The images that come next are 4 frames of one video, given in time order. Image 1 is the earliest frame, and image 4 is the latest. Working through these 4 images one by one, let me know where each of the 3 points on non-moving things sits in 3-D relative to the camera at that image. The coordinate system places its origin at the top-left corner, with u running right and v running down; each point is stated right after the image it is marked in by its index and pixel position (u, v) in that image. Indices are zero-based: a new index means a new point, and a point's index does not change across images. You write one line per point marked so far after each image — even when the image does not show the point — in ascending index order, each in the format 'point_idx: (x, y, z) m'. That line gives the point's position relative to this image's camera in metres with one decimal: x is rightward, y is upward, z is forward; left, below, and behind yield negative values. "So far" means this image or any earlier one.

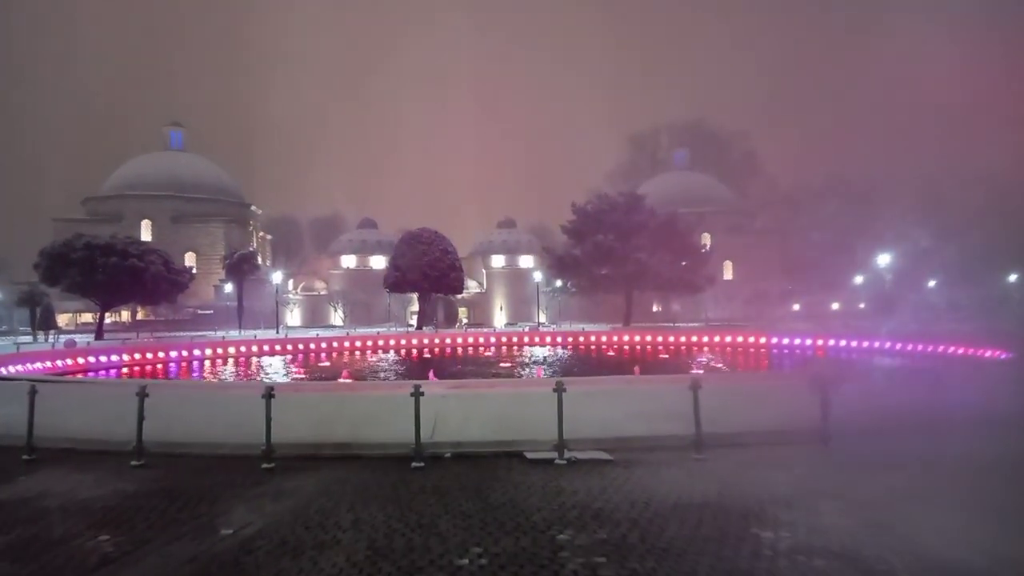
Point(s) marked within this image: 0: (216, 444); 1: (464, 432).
0: (-2.8, -1.5, +6.6) m
1: (-0.4, -1.4, +6.5) m
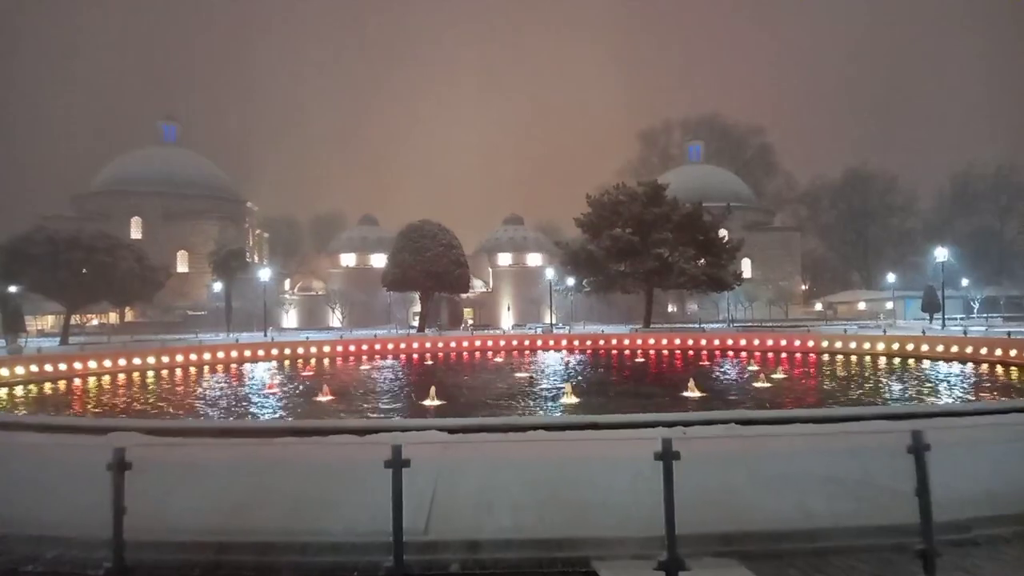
0: (-2.5, -1.4, +3.7) m
1: (-0.1, -1.2, +3.6) m
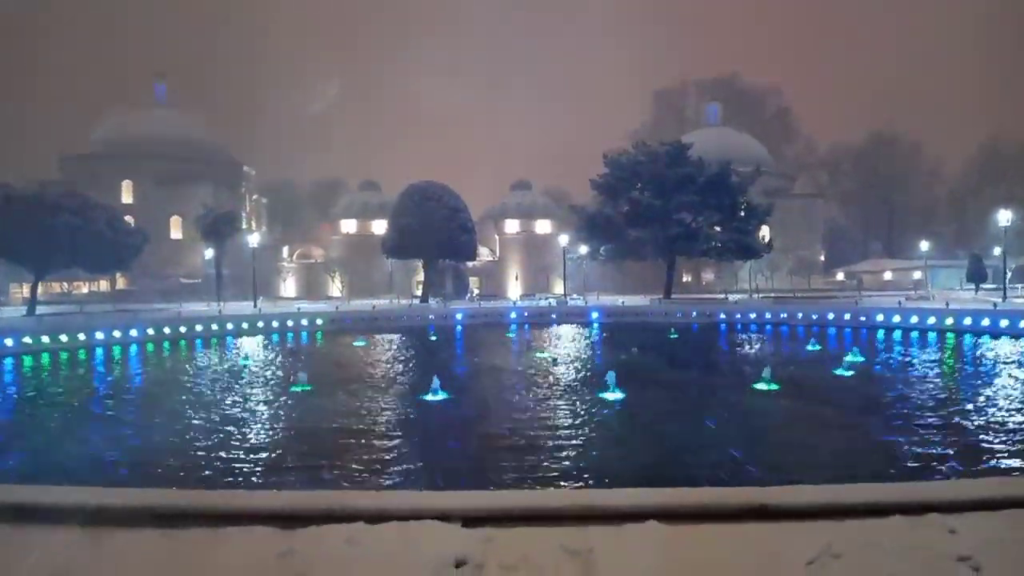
0: (-2.3, -1.2, +1.4) m
1: (+0.1, -1.1, +1.3) m
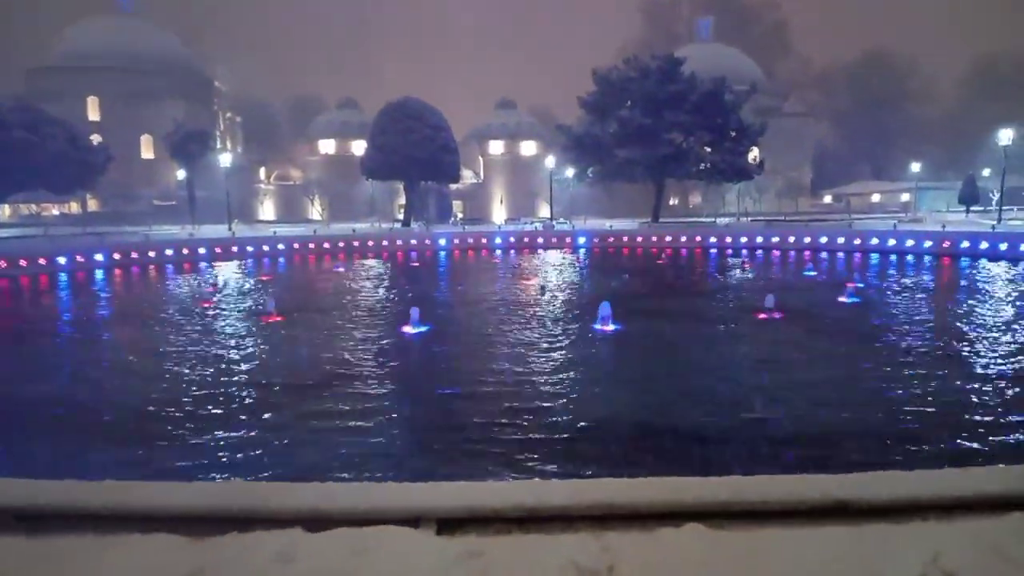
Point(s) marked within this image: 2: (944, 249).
0: (-2.2, -1.2, +0.8) m
1: (+0.1, -1.1, +0.7) m
2: (+12.3, +1.1, +19.9) m
